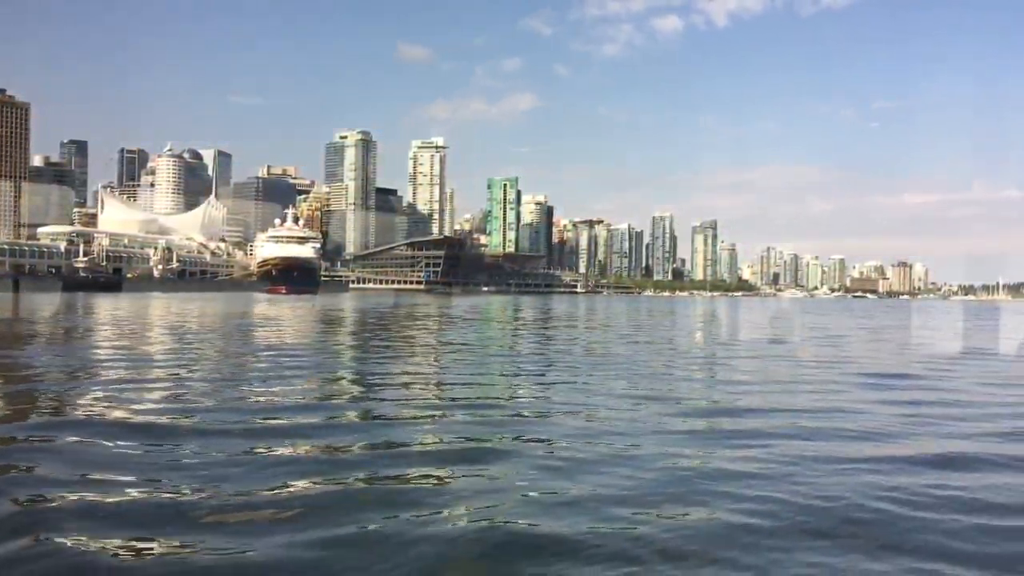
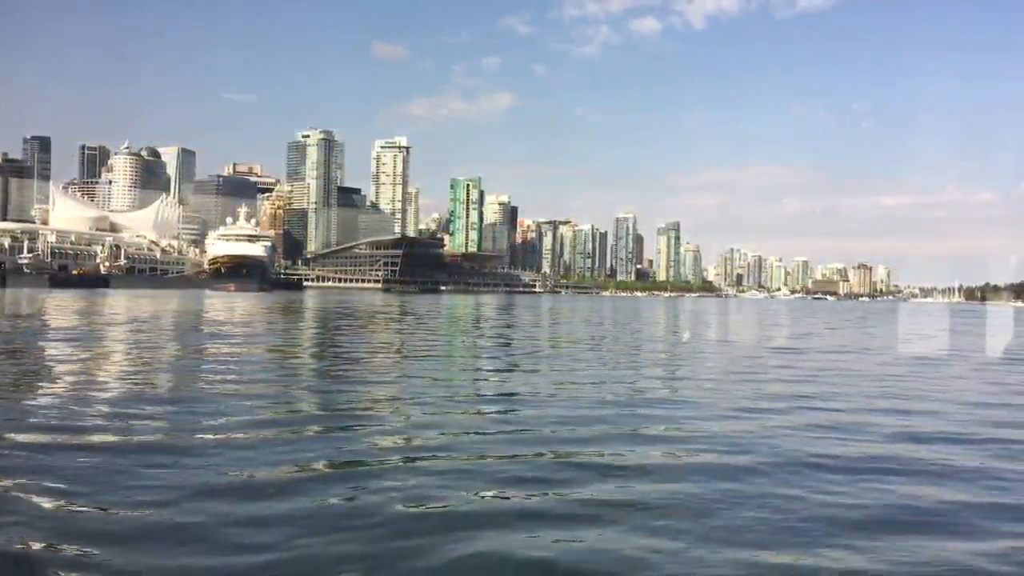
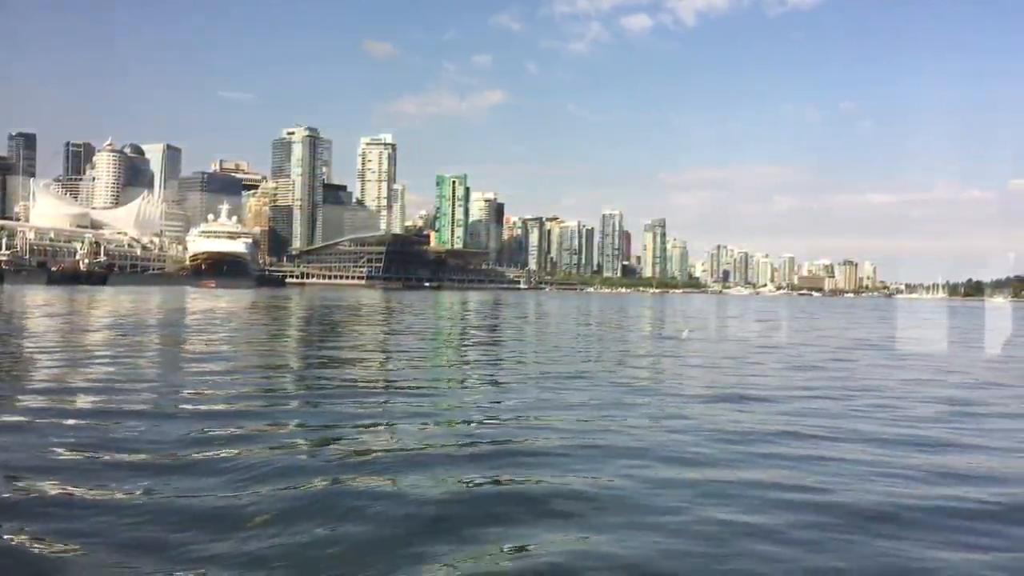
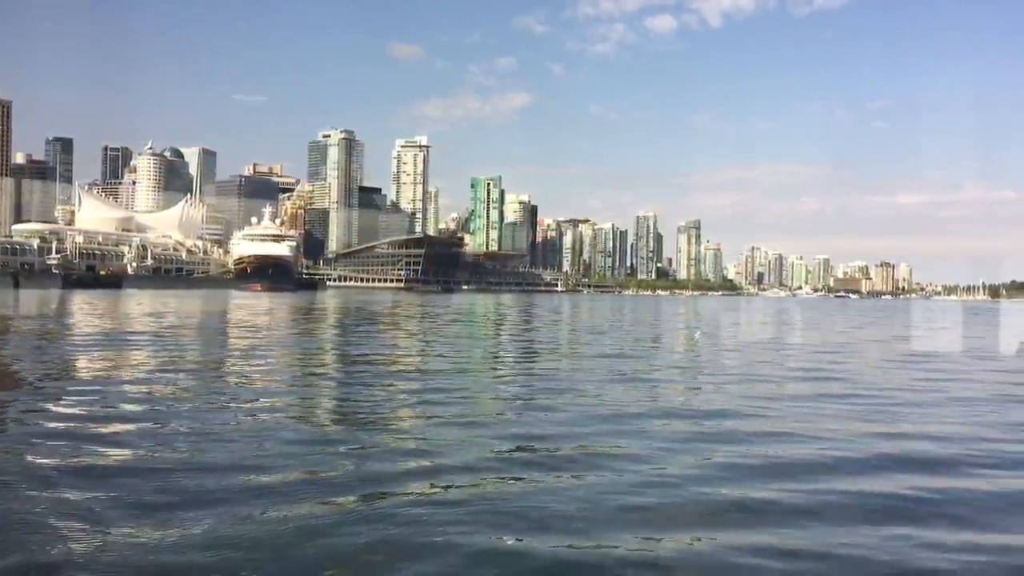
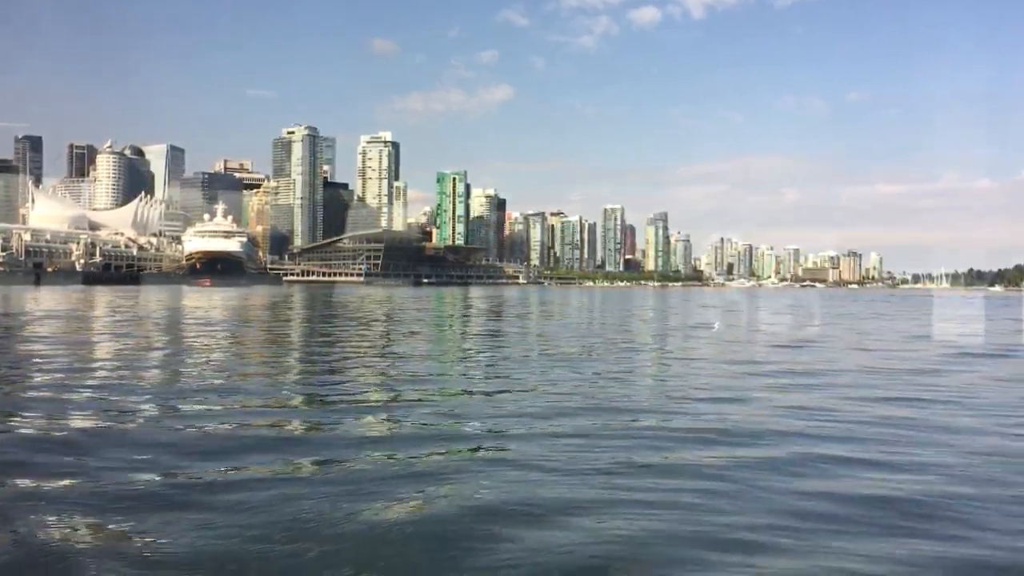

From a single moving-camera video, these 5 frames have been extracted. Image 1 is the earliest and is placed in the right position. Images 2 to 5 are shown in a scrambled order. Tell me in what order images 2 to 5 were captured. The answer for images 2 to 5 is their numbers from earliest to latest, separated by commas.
4, 2, 3, 5
